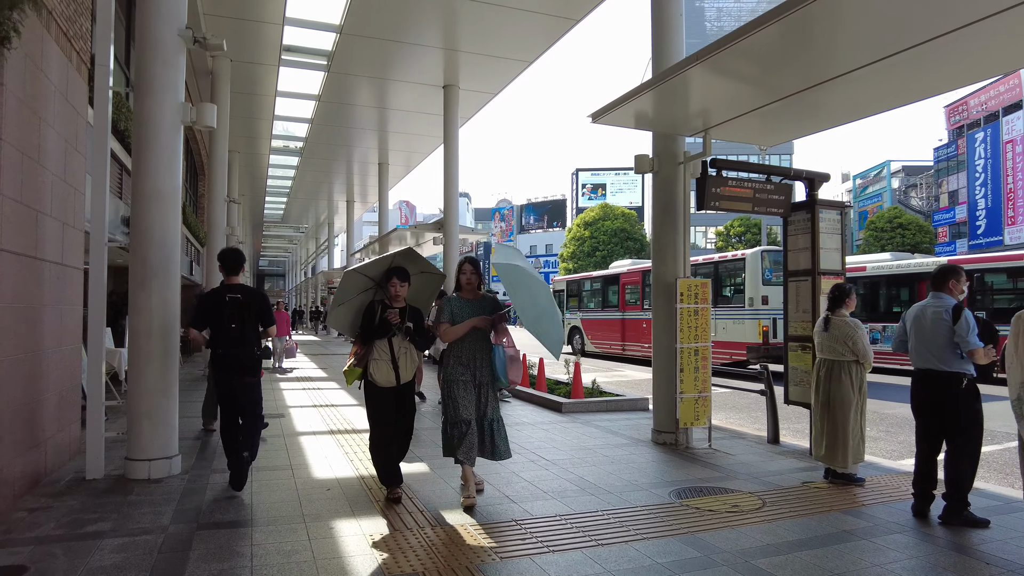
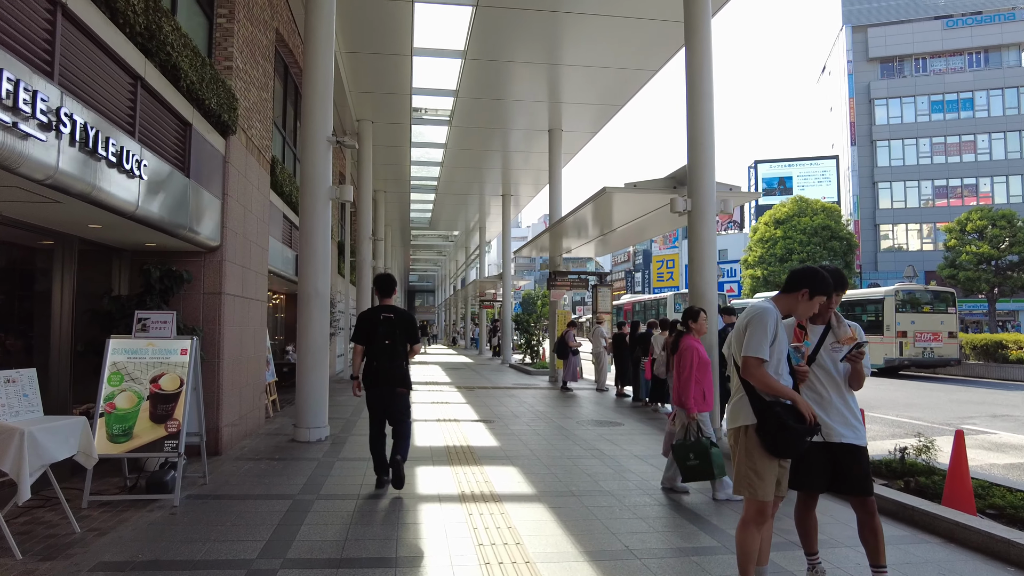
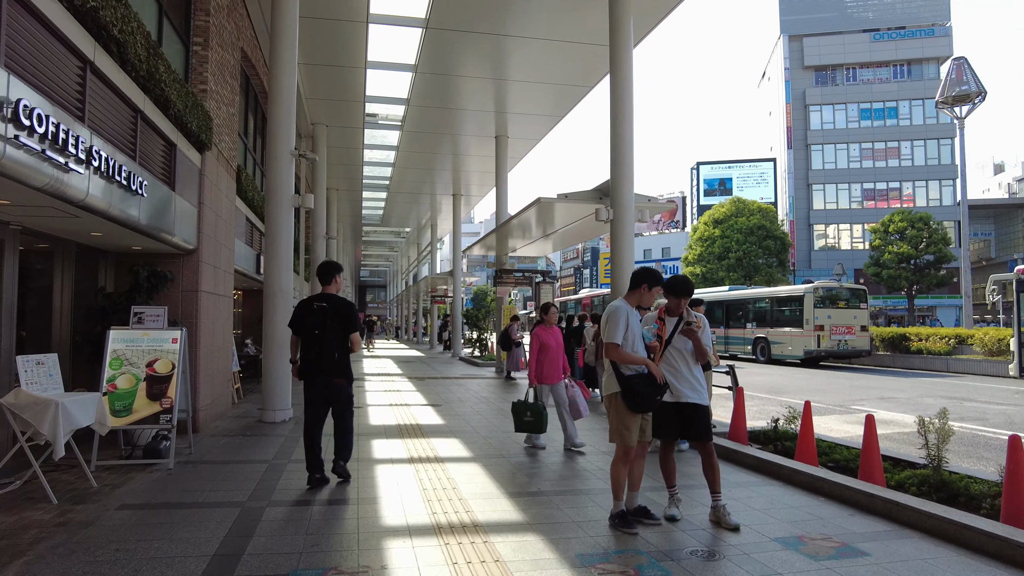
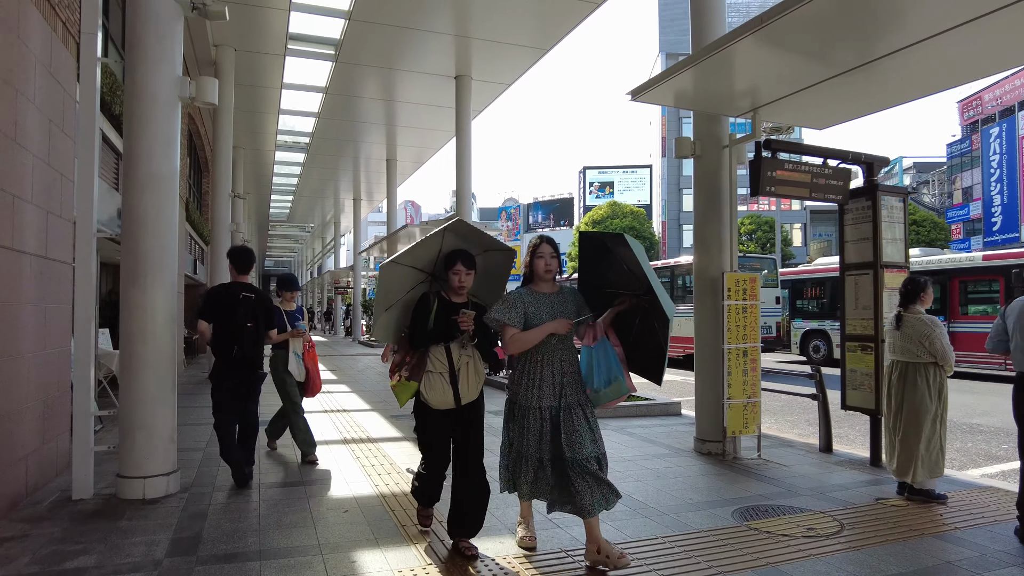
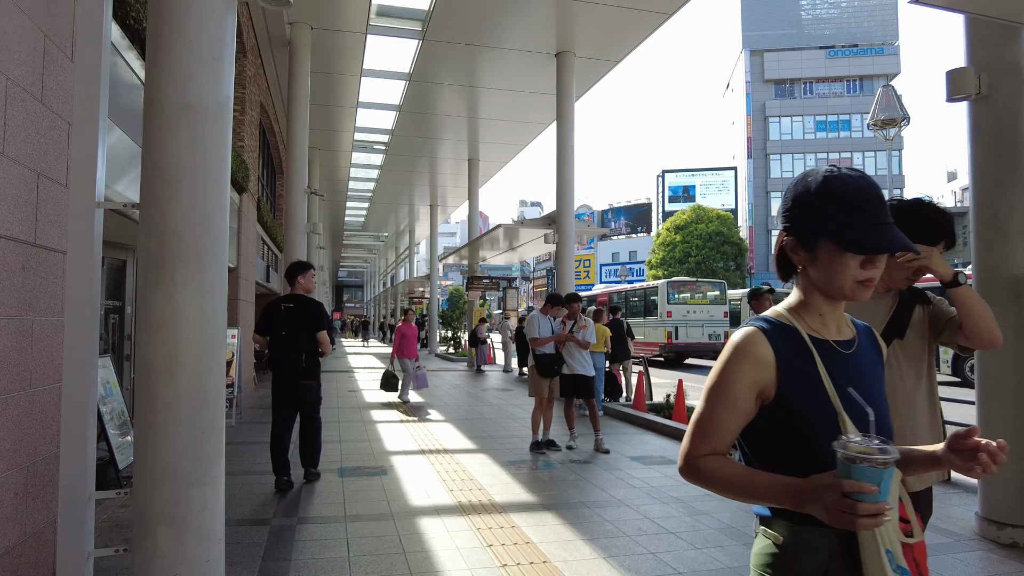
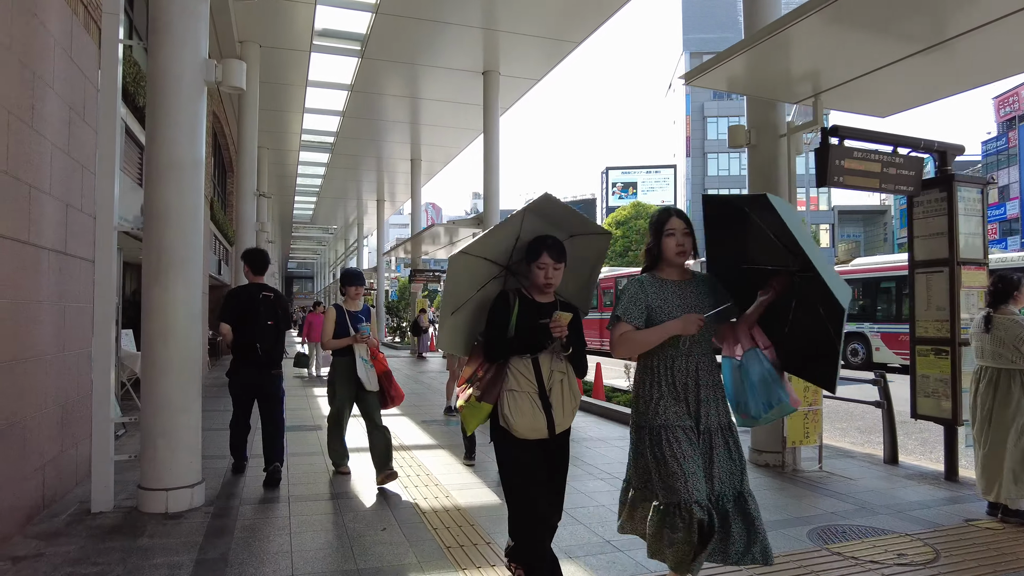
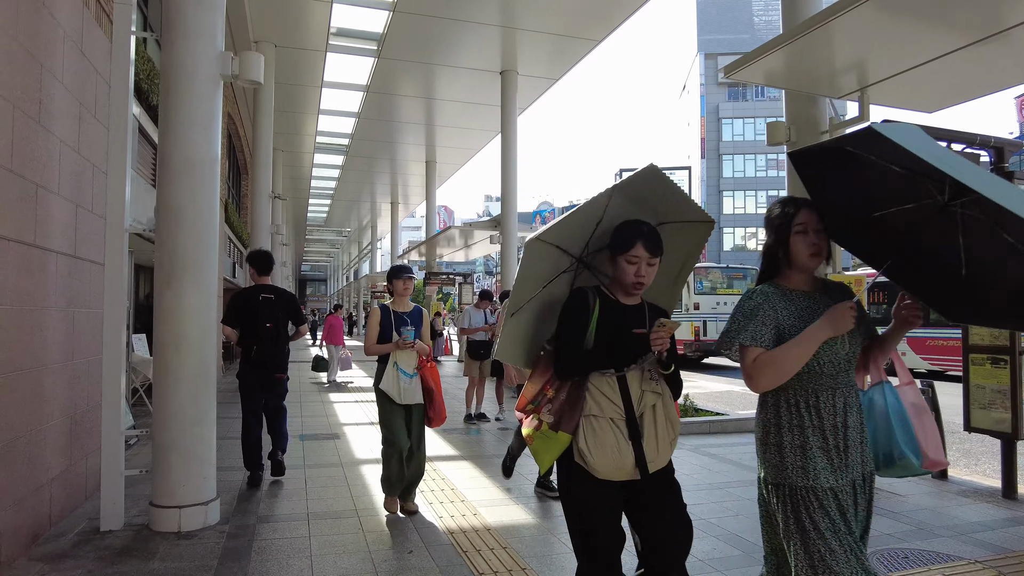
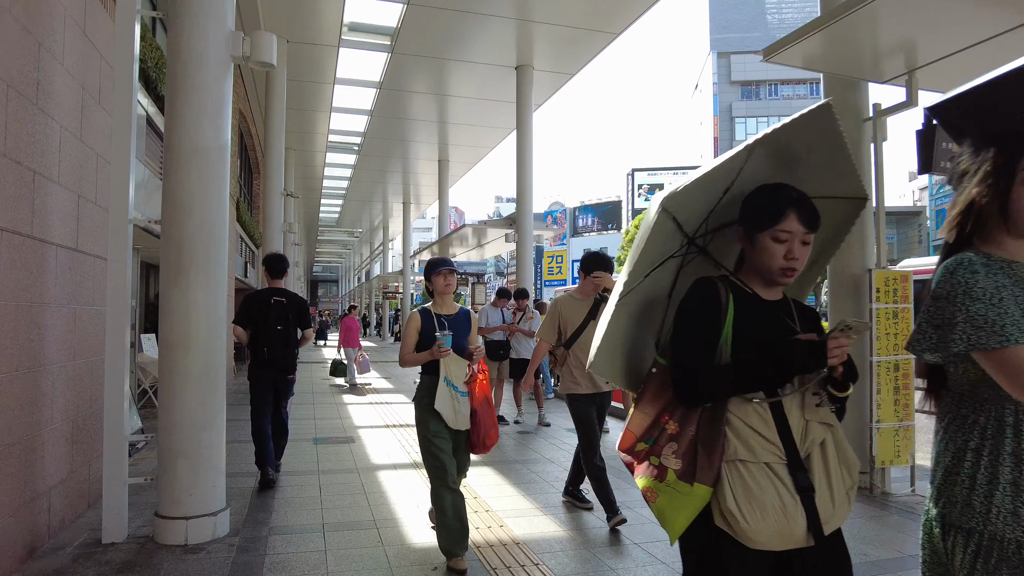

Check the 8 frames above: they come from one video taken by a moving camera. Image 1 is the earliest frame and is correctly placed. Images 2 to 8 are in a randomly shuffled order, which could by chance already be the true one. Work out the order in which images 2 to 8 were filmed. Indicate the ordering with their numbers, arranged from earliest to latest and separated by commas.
4, 6, 7, 8, 5, 3, 2
